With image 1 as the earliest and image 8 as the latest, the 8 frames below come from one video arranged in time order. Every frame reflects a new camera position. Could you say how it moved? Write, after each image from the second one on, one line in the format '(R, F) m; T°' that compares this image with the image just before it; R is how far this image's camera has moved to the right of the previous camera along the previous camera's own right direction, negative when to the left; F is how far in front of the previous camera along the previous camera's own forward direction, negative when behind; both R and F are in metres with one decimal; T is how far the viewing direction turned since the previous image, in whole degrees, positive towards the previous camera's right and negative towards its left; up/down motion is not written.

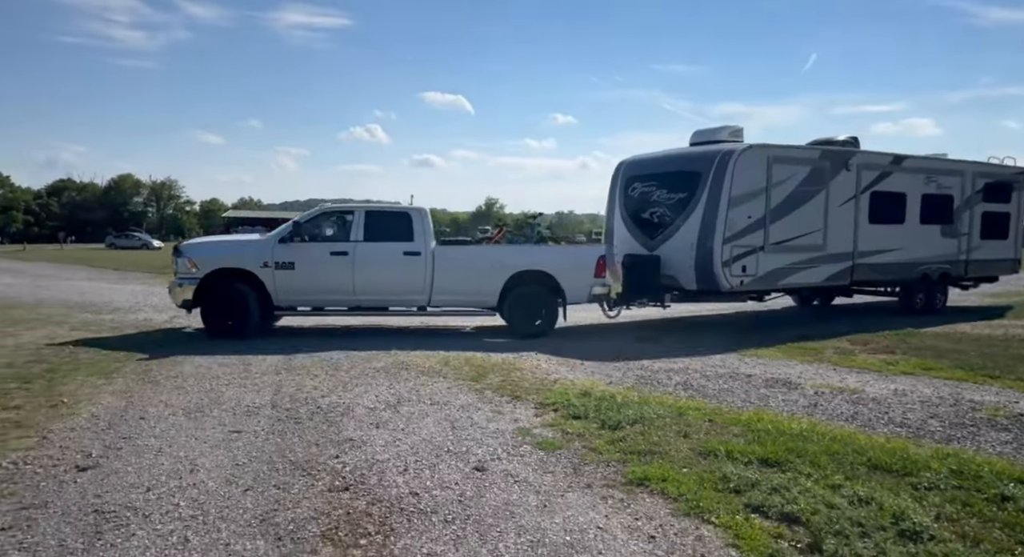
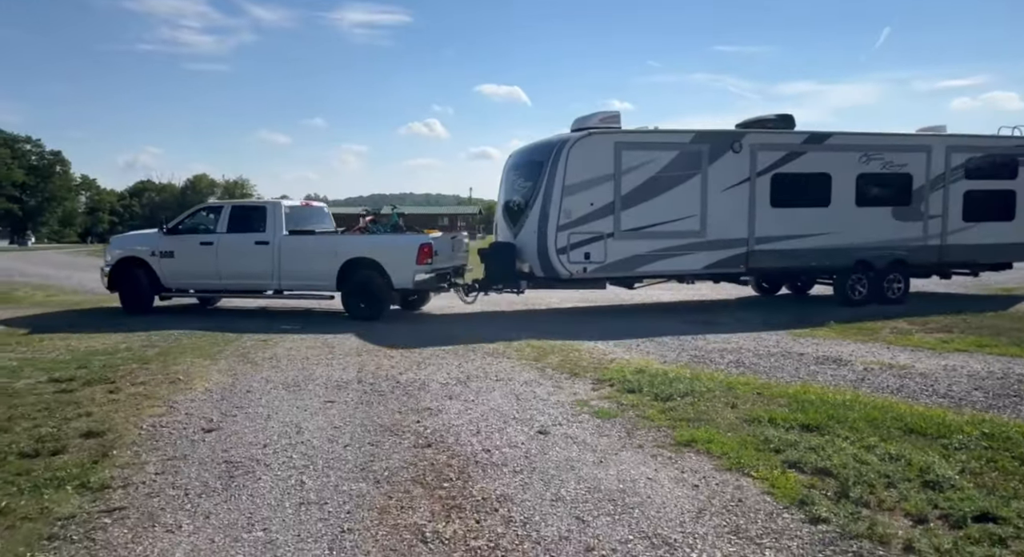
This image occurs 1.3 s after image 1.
(0.0, -0.6) m; -5°
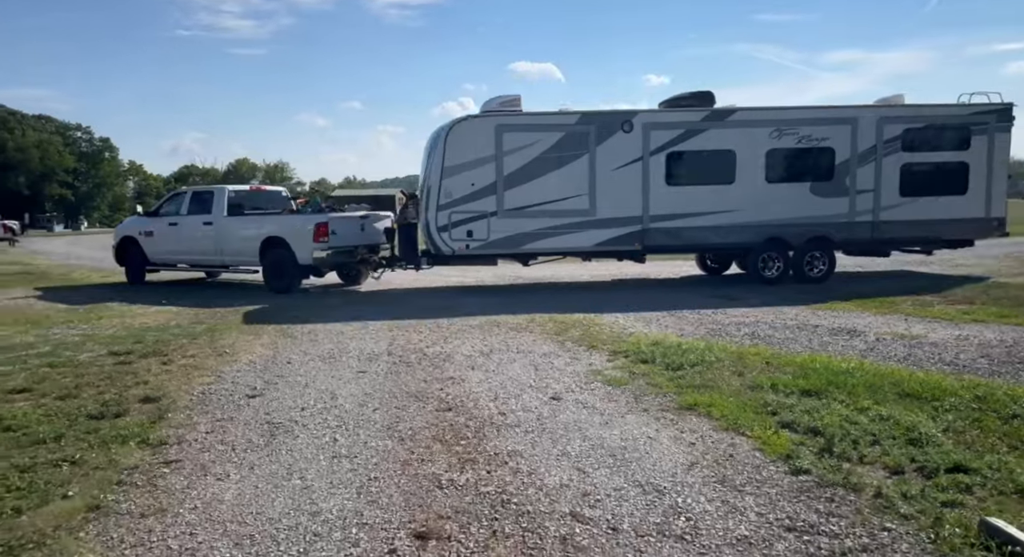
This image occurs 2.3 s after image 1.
(+0.2, -0.4) m; -3°
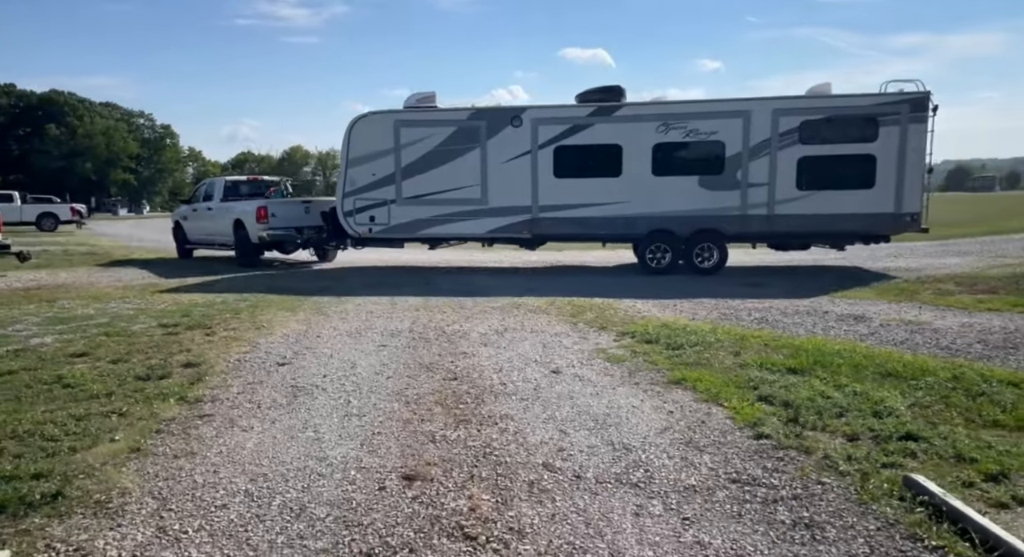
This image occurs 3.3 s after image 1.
(+0.4, -0.5) m; -4°
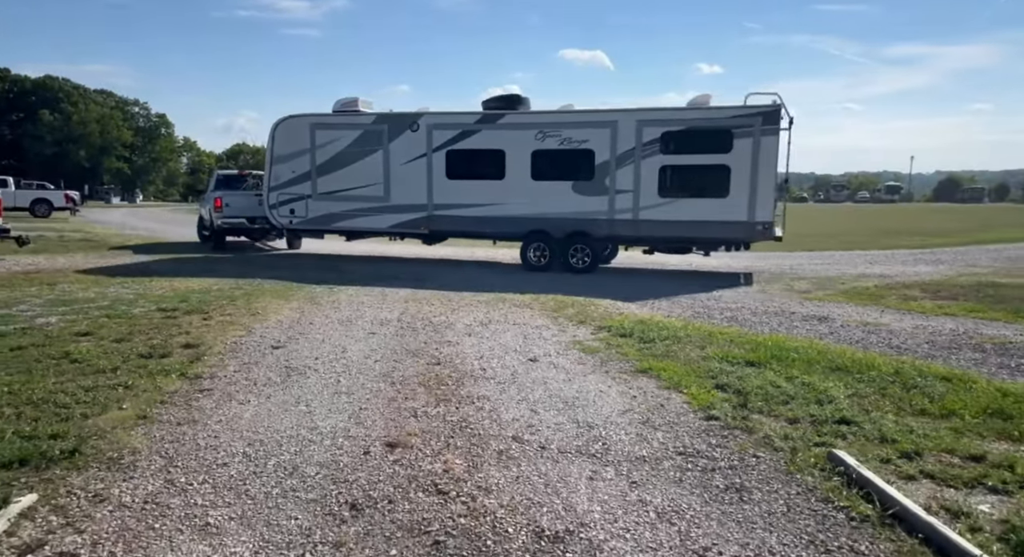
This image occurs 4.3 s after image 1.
(+0.1, -0.5) m; +1°
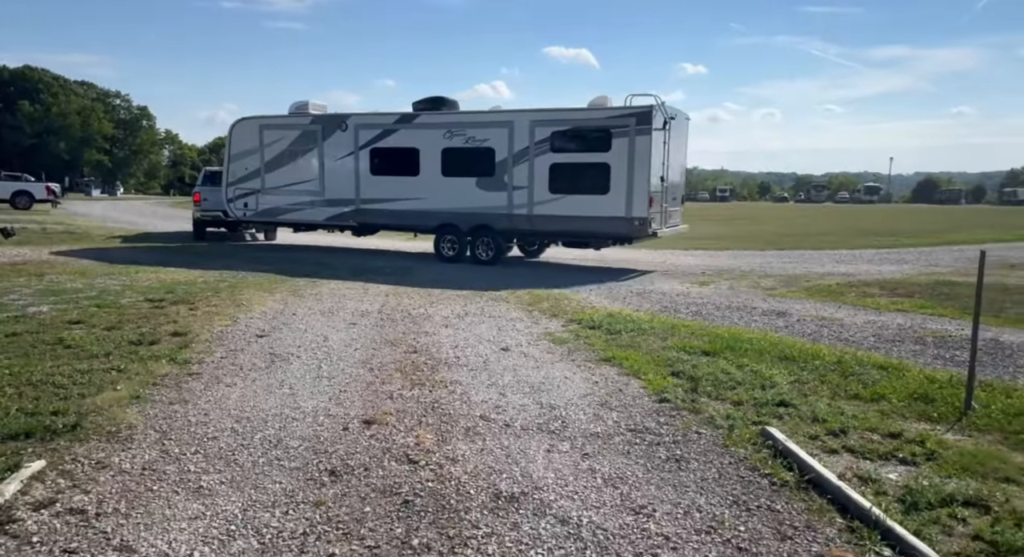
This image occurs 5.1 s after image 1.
(+0.1, -0.5) m; +1°
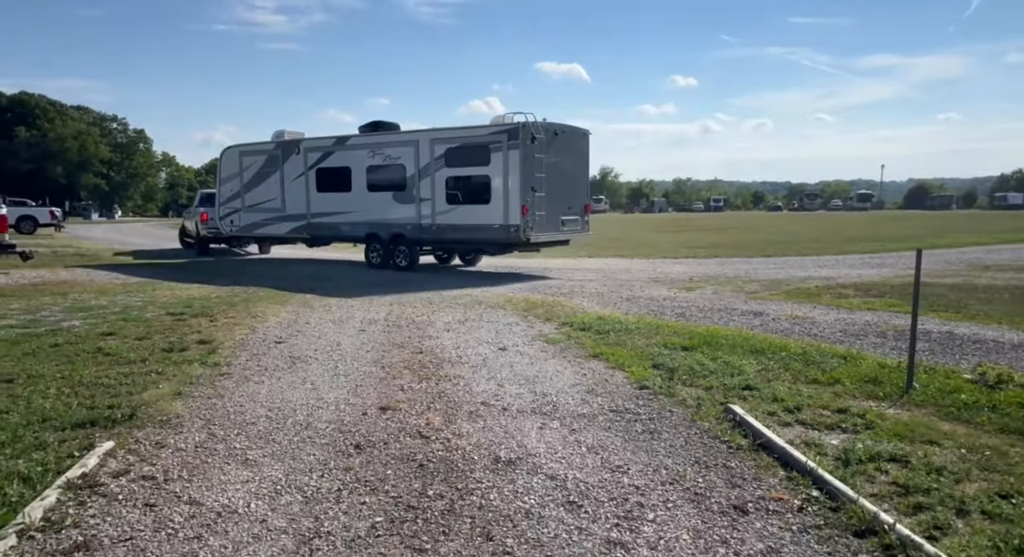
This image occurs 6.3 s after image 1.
(0.0, -0.8) m; 0°
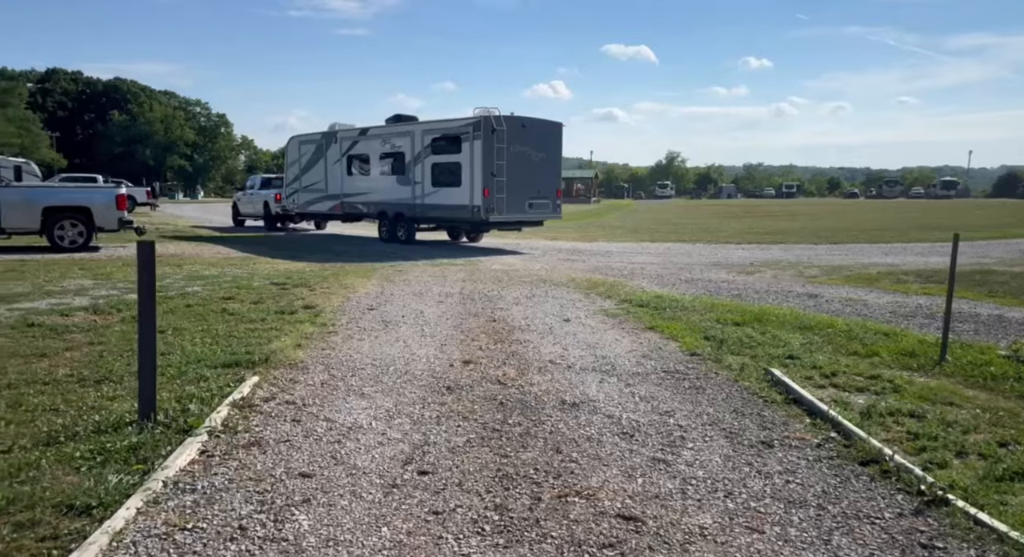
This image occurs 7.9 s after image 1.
(0.0, -0.9) m; -5°
